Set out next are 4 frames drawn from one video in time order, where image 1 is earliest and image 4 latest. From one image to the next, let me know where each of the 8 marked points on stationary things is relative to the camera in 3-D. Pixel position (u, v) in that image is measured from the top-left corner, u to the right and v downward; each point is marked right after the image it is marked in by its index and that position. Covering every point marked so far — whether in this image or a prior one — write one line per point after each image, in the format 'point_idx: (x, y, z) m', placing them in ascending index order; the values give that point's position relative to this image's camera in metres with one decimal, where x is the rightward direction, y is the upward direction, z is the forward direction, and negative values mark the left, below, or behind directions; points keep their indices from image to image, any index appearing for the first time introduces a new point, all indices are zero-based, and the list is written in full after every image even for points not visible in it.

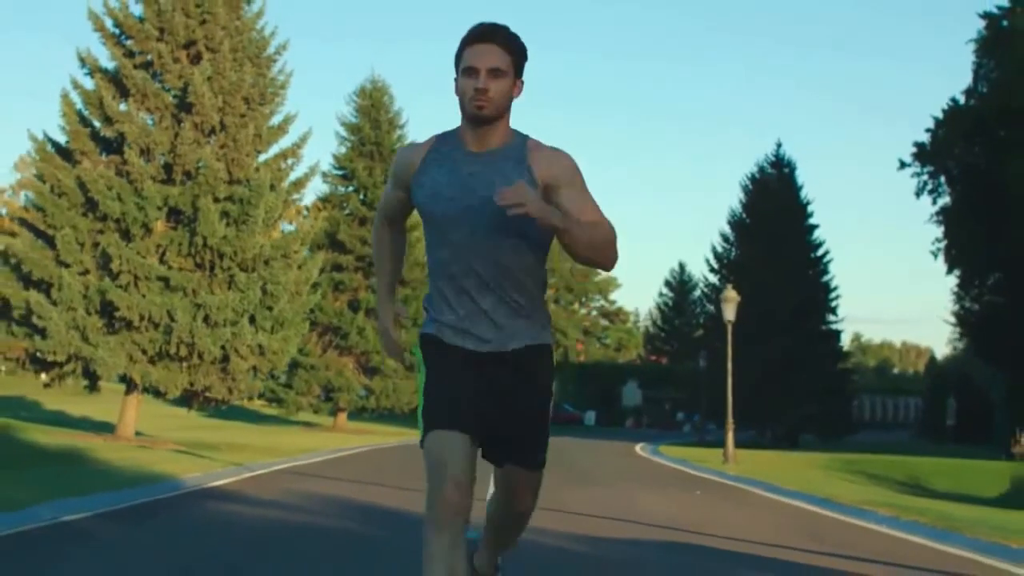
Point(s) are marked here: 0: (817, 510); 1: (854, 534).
0: (+3.8, -2.7, +17.4) m
1: (+3.4, -2.4, +14.0) m
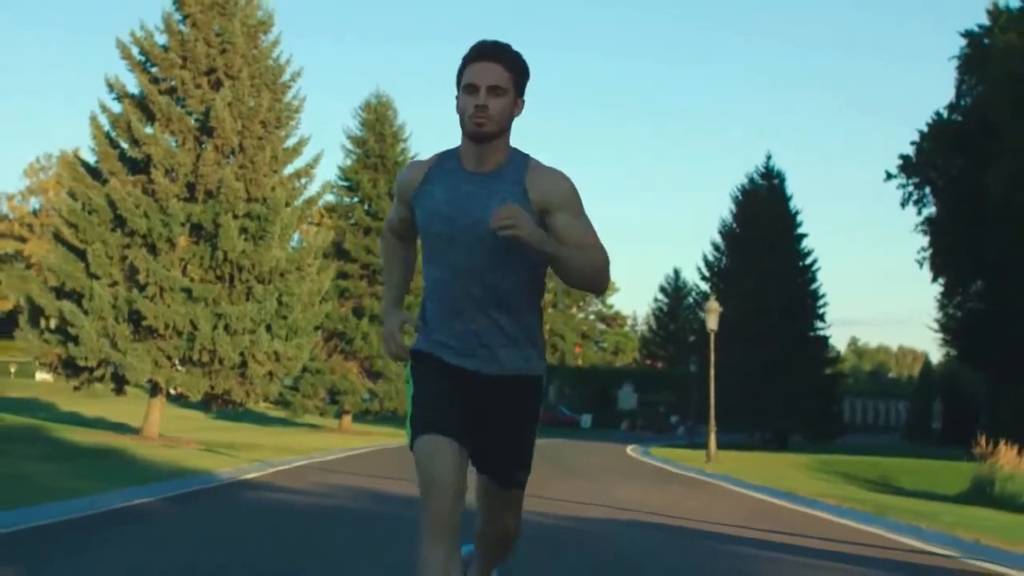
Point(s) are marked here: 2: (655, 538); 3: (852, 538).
0: (+3.7, -3.0, +19.8) m
1: (+3.4, -2.7, +16.4) m
2: (+1.5, -2.5, +14.1) m
3: (+3.5, -2.5, +14.4) m
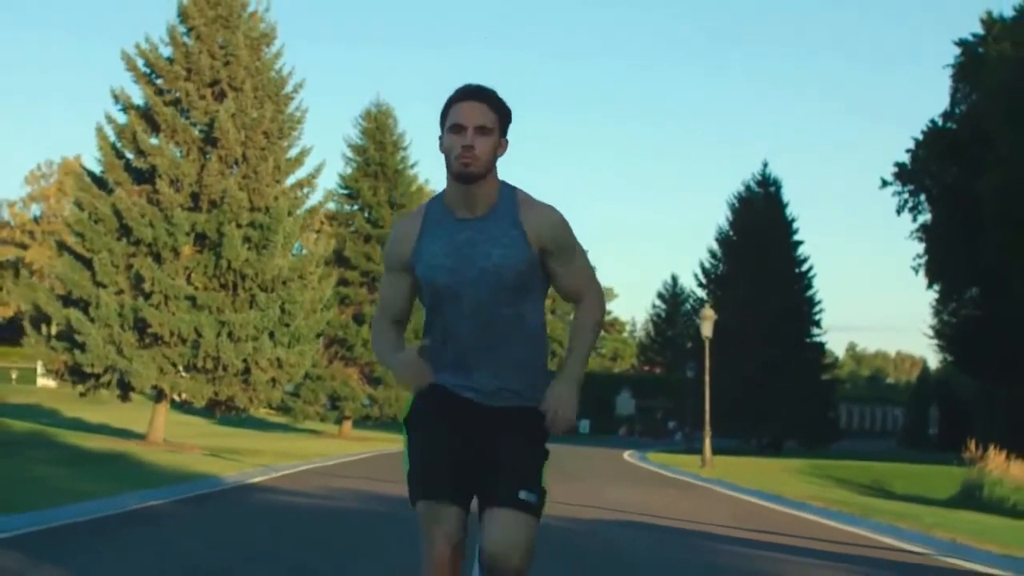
0: (+3.7, -3.1, +20.4) m
1: (+3.4, -2.8, +17.0) m
2: (+1.4, -2.6, +14.8) m
3: (+3.5, -2.6, +15.0) m
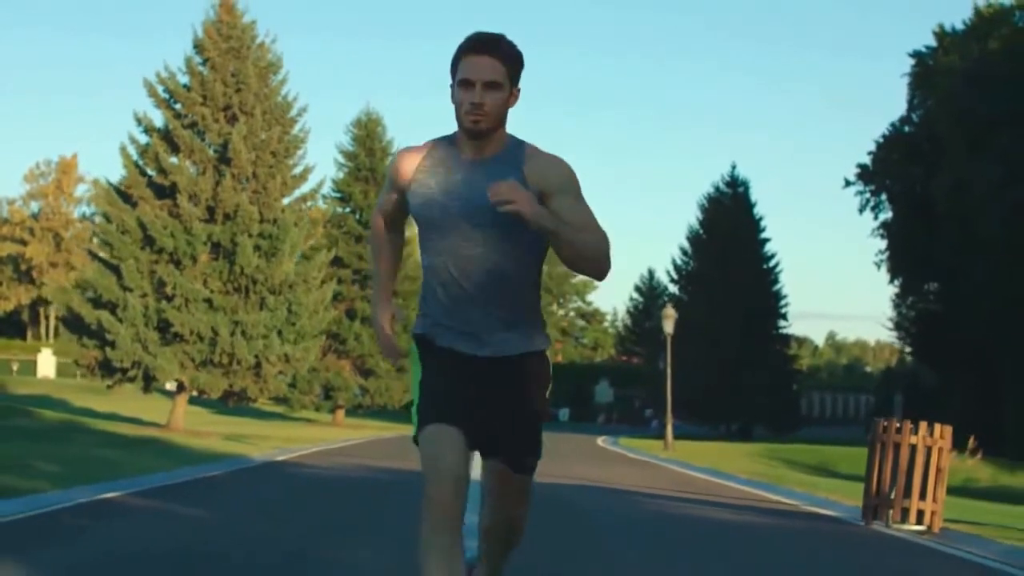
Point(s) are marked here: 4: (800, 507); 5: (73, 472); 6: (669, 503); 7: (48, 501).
0: (+3.4, -3.3, +24.6) m
1: (+3.1, -3.0, +21.2) m
2: (+1.2, -2.8, +19.0) m
3: (+3.2, -2.8, +19.2) m
4: (+3.6, -2.8, +17.8) m
5: (-5.8, -2.5, +18.9) m
6: (+2.0, -2.8, +18.2) m
7: (-5.0, -2.3, +15.2) m
